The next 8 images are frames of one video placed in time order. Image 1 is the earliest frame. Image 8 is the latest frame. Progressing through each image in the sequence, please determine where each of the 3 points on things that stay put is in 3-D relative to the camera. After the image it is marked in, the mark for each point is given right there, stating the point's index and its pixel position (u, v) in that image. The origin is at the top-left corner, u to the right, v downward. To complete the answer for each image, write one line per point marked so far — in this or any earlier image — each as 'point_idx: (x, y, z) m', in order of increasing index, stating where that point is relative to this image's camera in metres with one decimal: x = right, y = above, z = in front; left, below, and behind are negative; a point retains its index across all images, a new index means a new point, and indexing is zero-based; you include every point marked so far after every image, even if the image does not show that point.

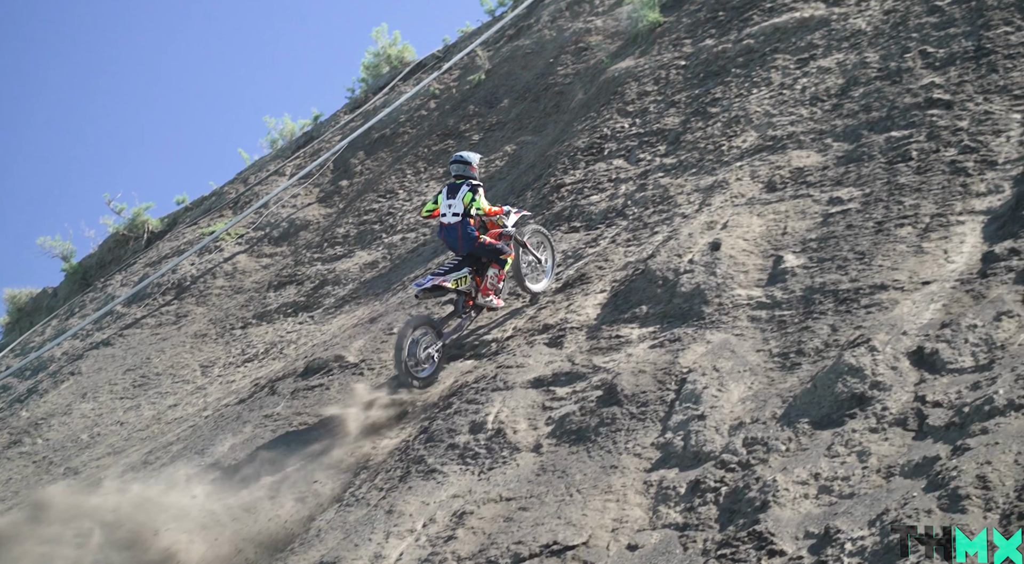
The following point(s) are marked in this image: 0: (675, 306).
0: (+1.5, -0.2, +8.1) m
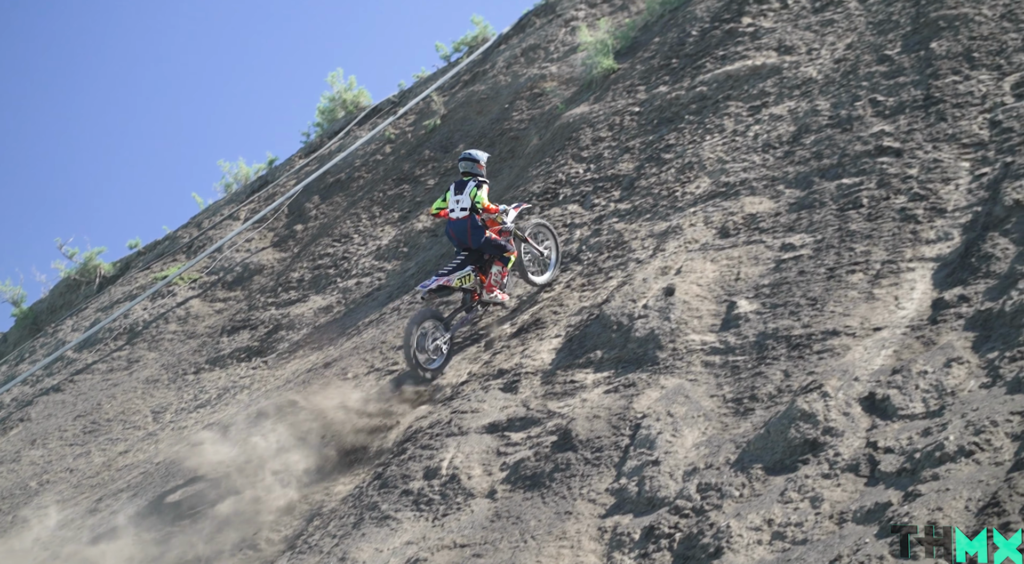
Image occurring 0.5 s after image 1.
0: (+1.1, -0.6, +8.1) m
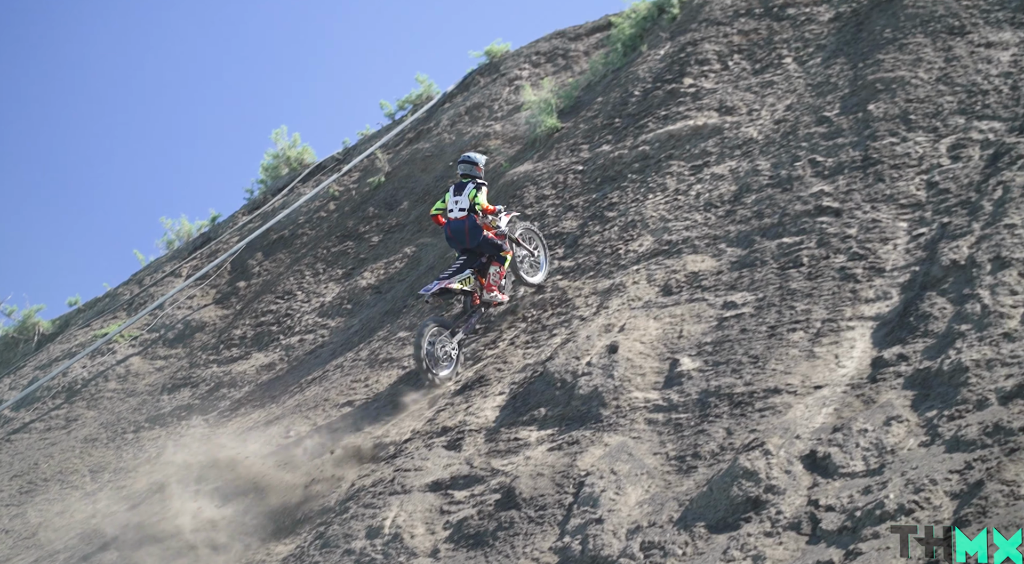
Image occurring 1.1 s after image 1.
0: (+0.6, -1.2, +8.1) m
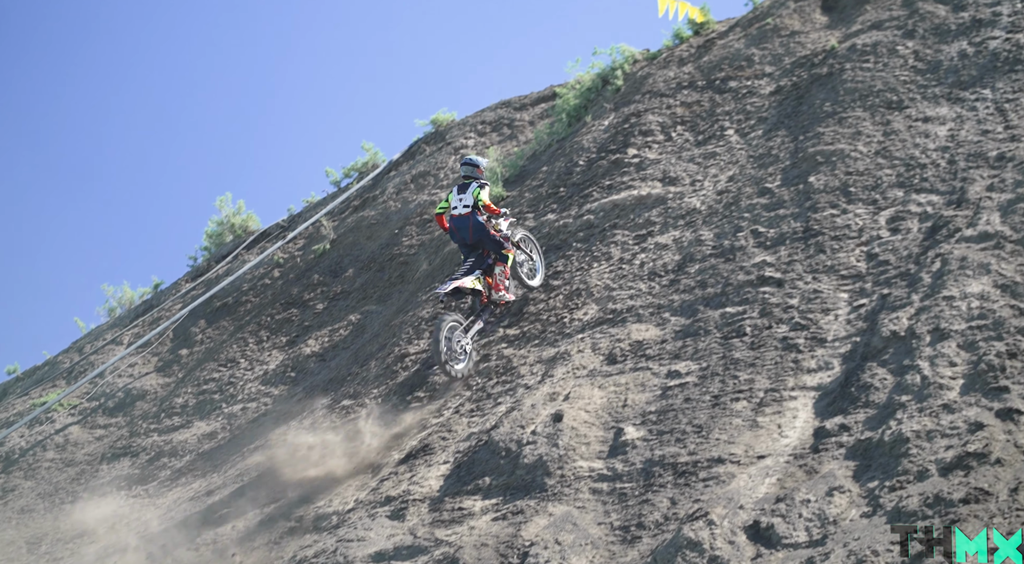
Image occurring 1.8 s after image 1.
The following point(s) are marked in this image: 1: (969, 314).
0: (0.0, -1.8, +8.1) m
1: (+3.7, -0.2, +7.2) m
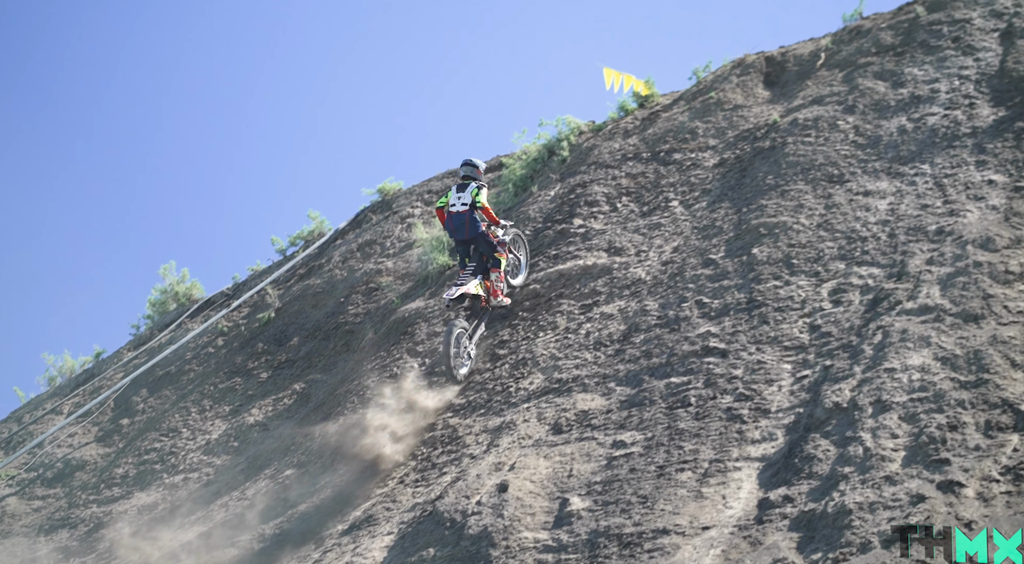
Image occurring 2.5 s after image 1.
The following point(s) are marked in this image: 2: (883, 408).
0: (-0.5, -2.4, +8.0) m
1: (+3.3, -0.8, +7.3) m
2: (+3.0, -1.0, +7.3) m
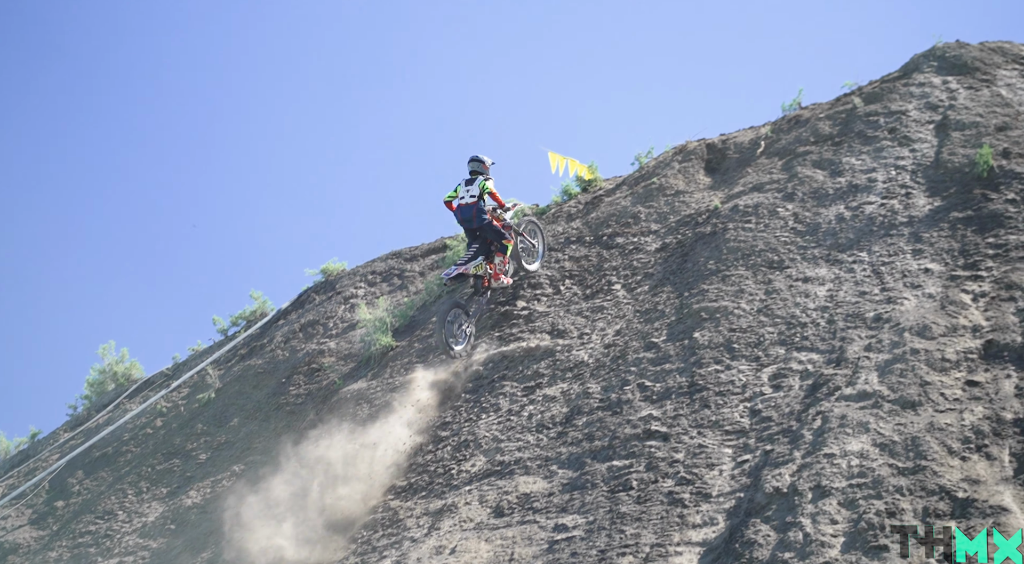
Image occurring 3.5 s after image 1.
0: (-1.0, -3.2, +8.0) m
1: (+2.7, -1.6, +7.3) m
2: (+2.5, -1.8, +7.3) m
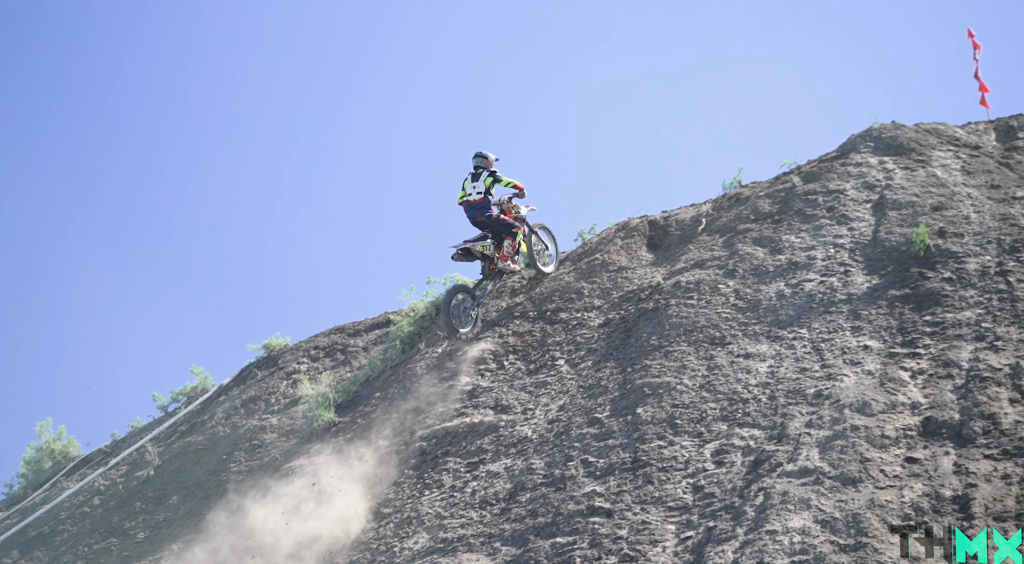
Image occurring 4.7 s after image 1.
0: (-1.5, -3.9, +7.8) m
1: (+2.2, -2.3, +7.3) m
2: (+2.0, -2.5, +7.3) m
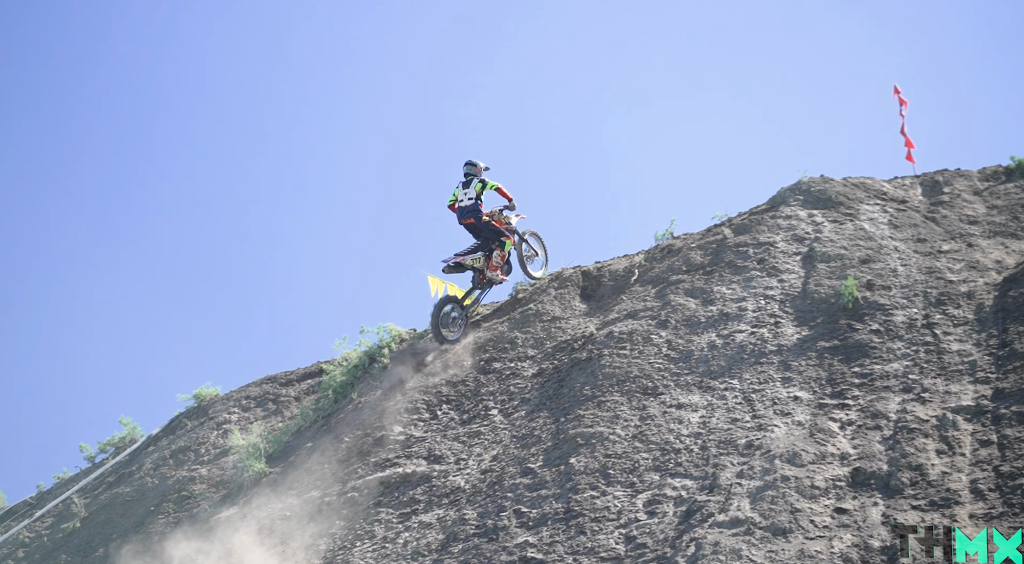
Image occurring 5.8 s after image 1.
0: (-2.2, -4.3, +7.7) m
1: (+1.6, -2.7, +7.3) m
2: (+1.4, -3.0, +7.3) m
